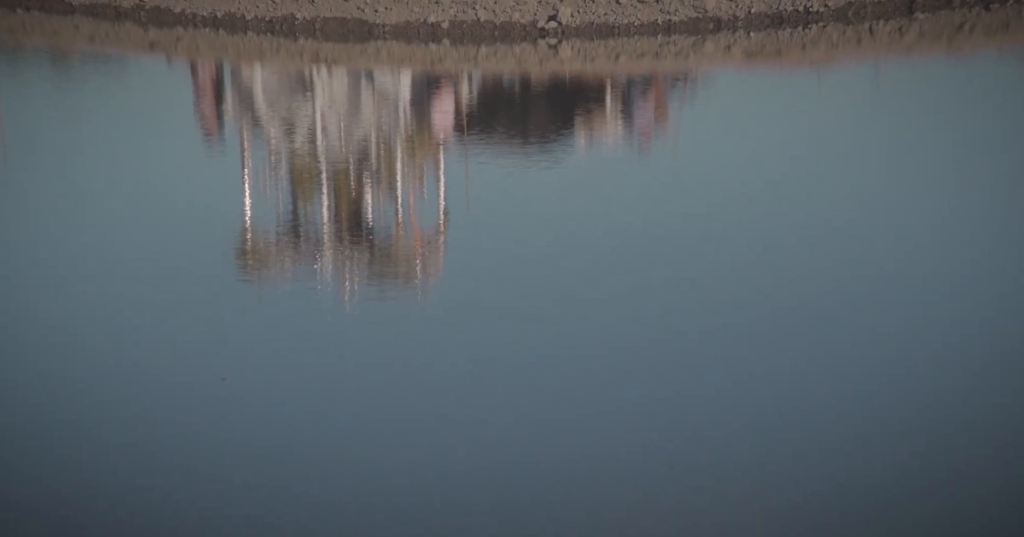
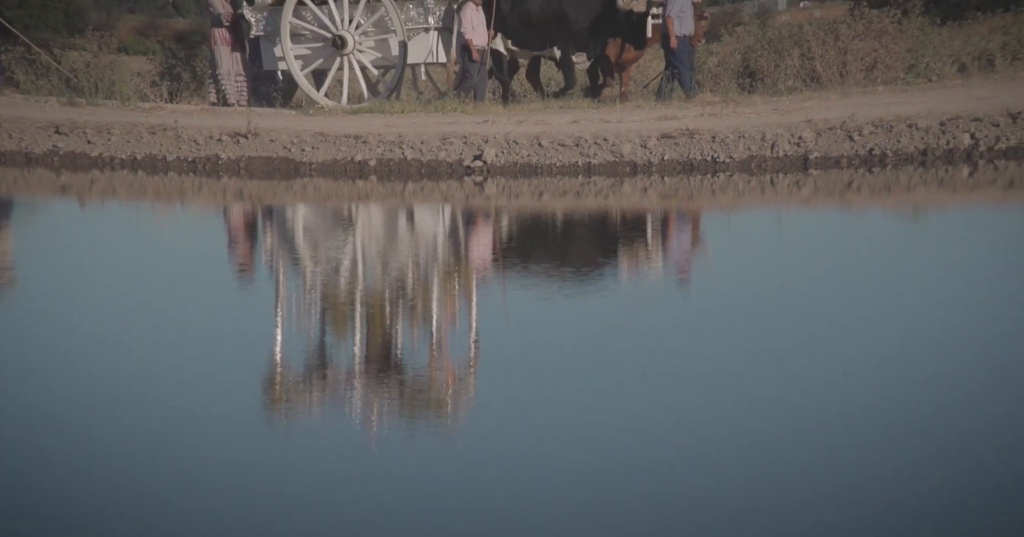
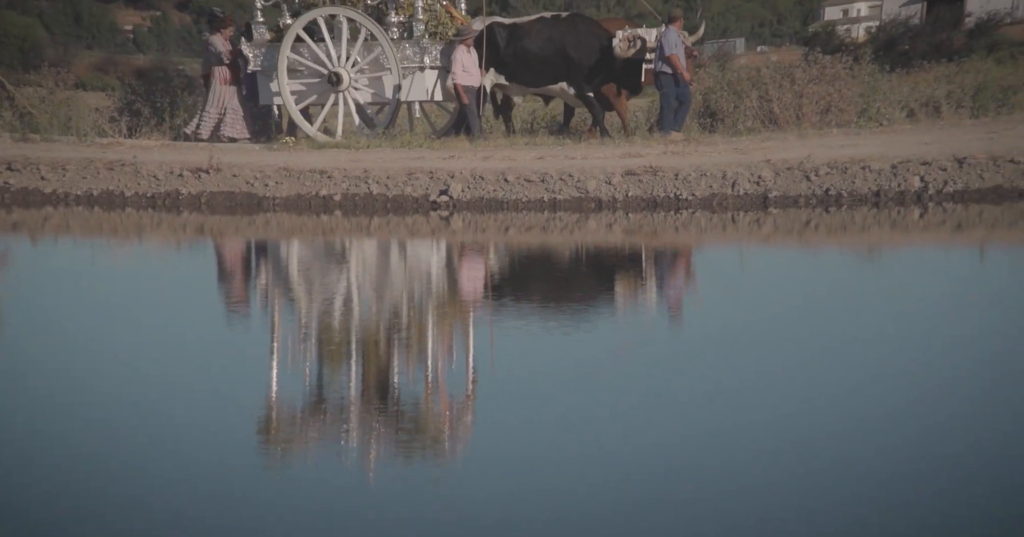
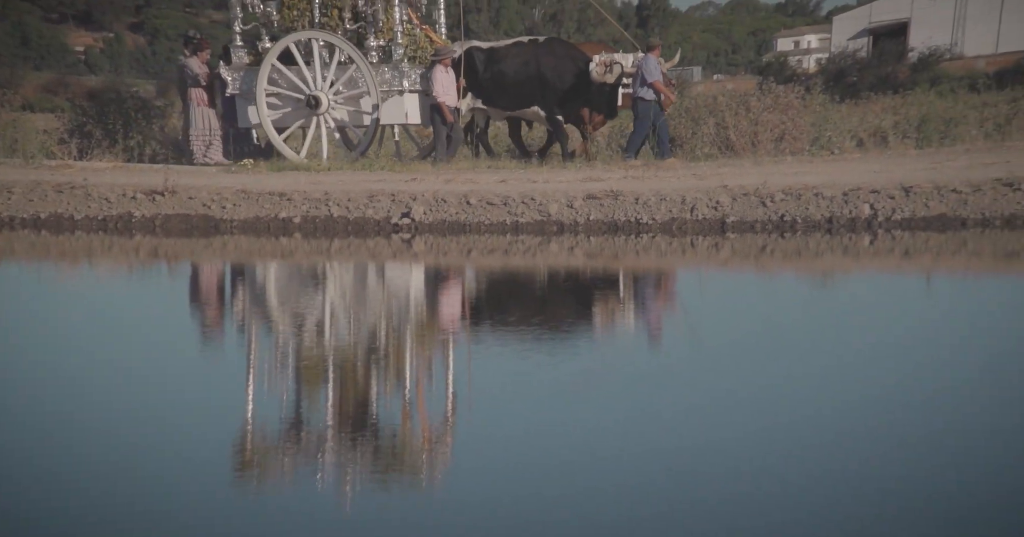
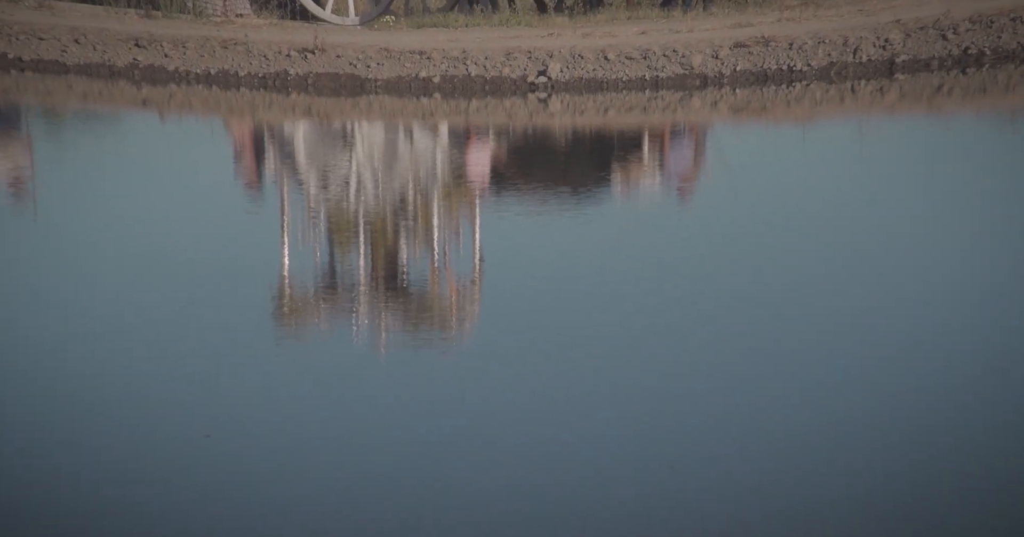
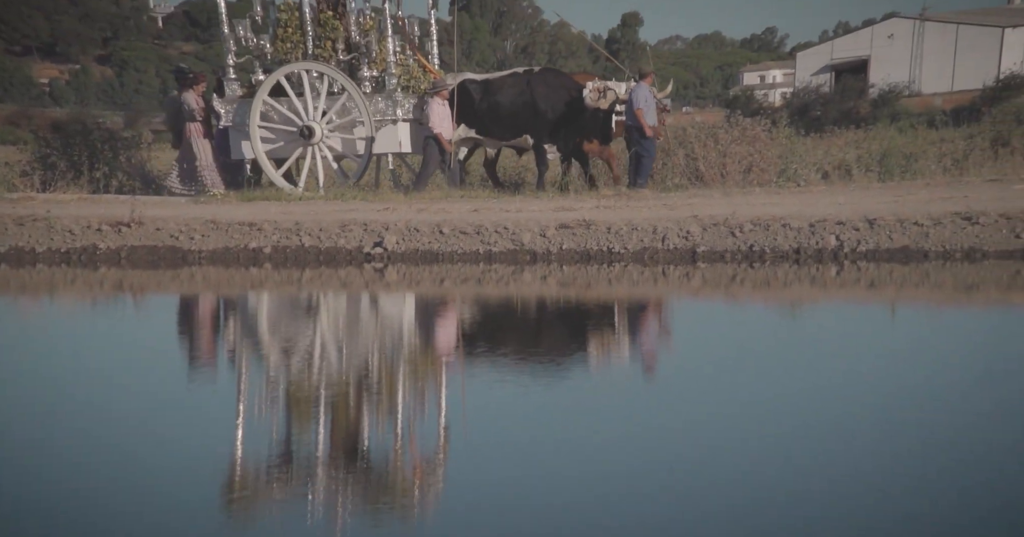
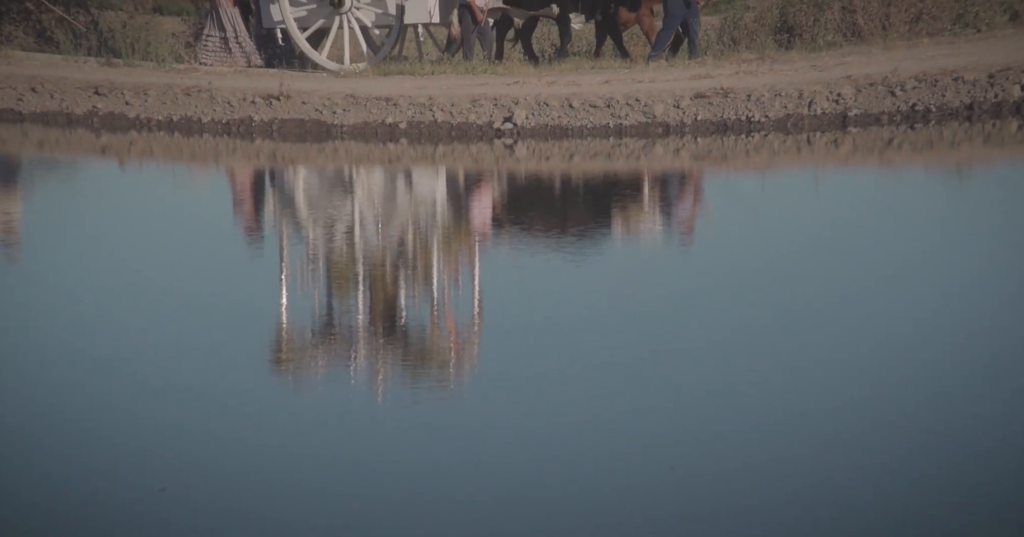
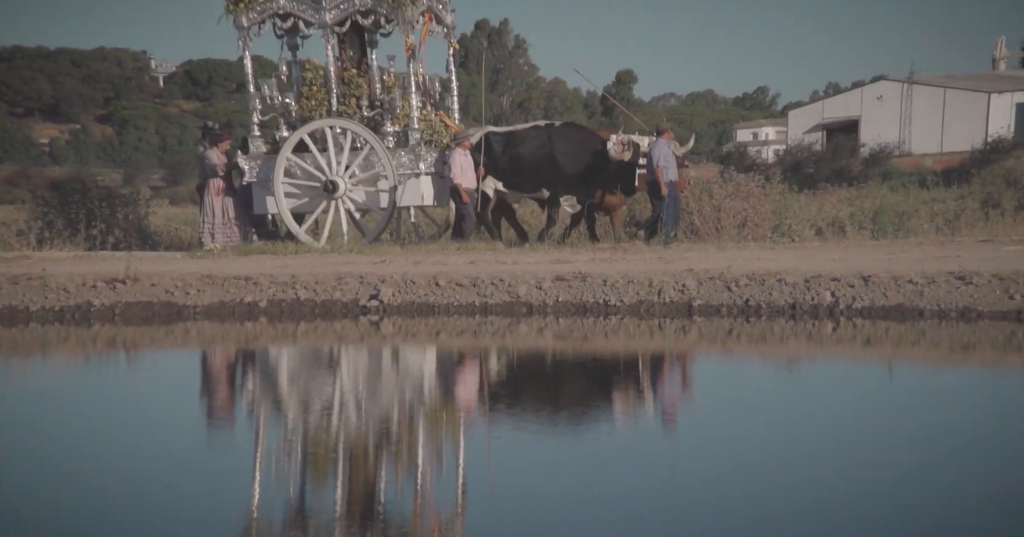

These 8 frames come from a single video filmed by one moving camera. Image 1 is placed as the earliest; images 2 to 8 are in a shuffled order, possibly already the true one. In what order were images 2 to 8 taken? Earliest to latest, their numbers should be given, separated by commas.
5, 7, 2, 3, 4, 6, 8
